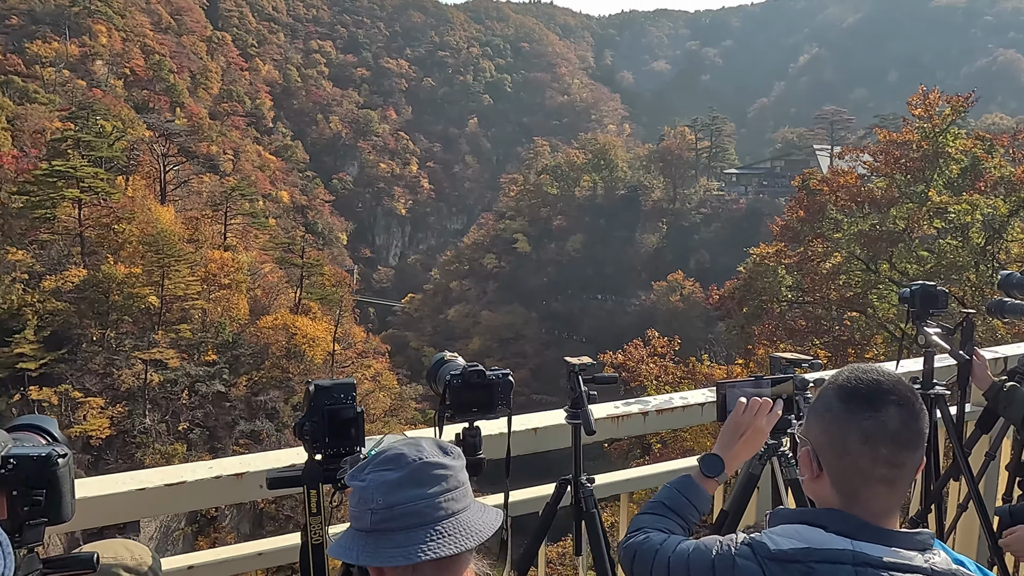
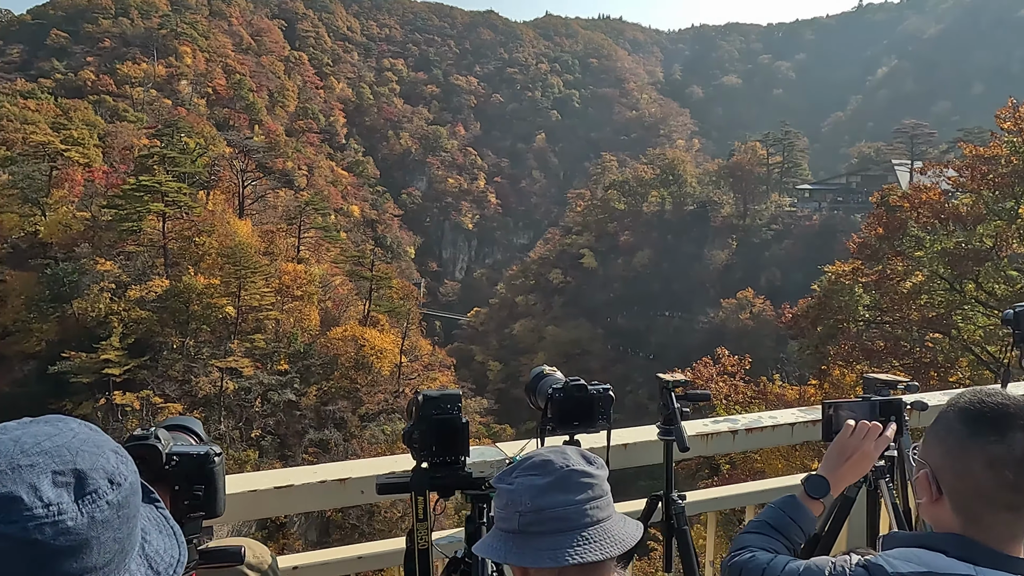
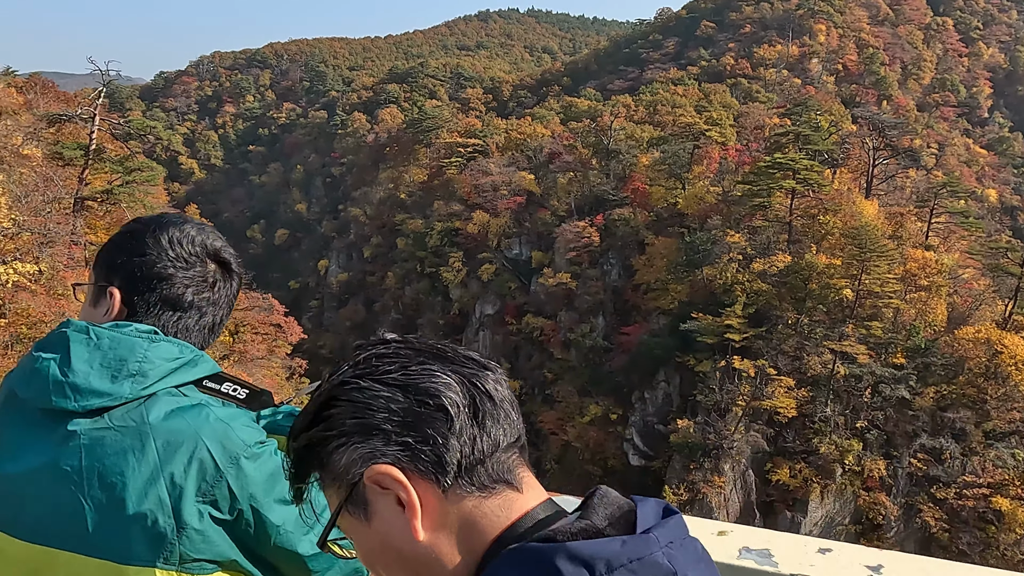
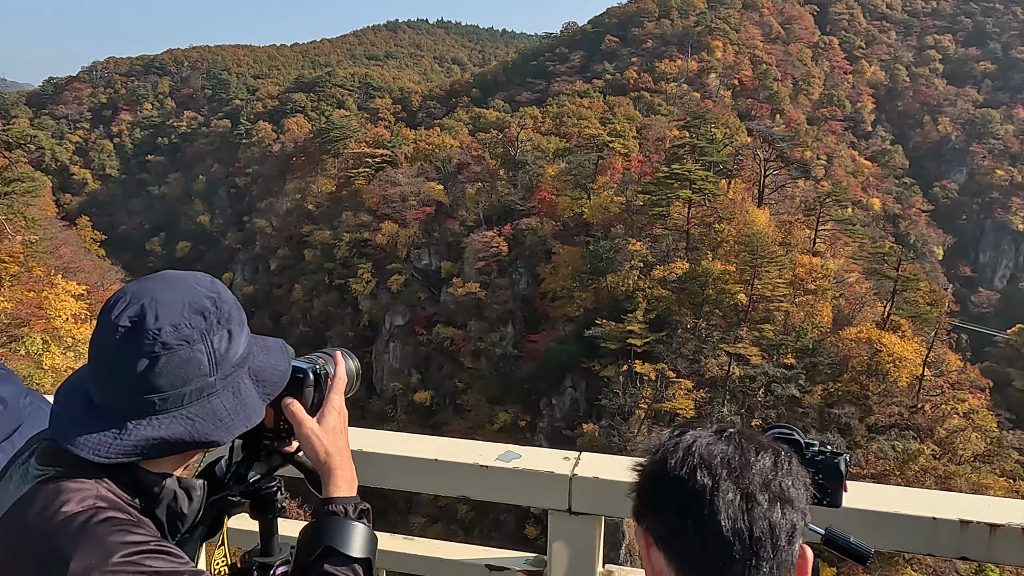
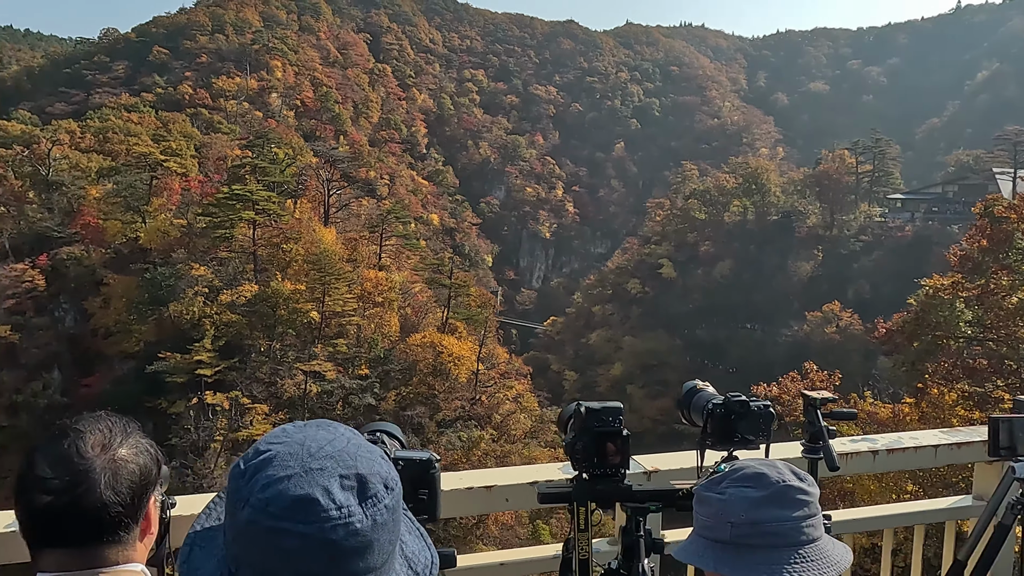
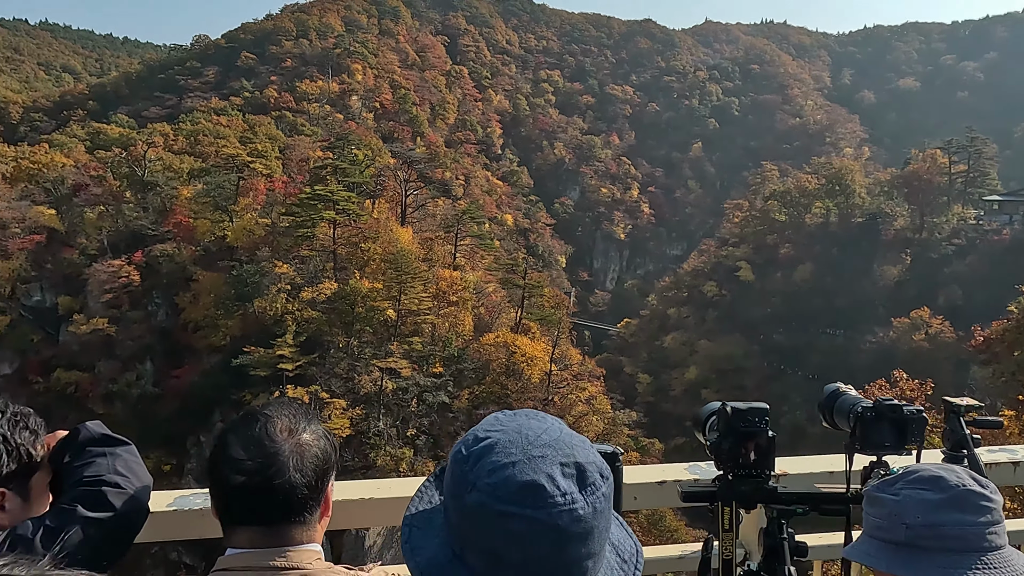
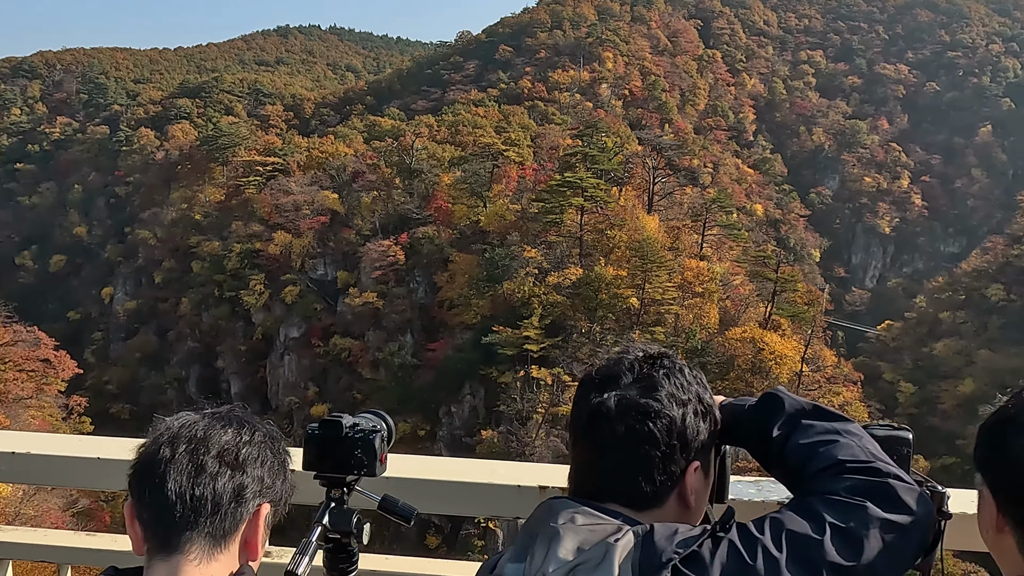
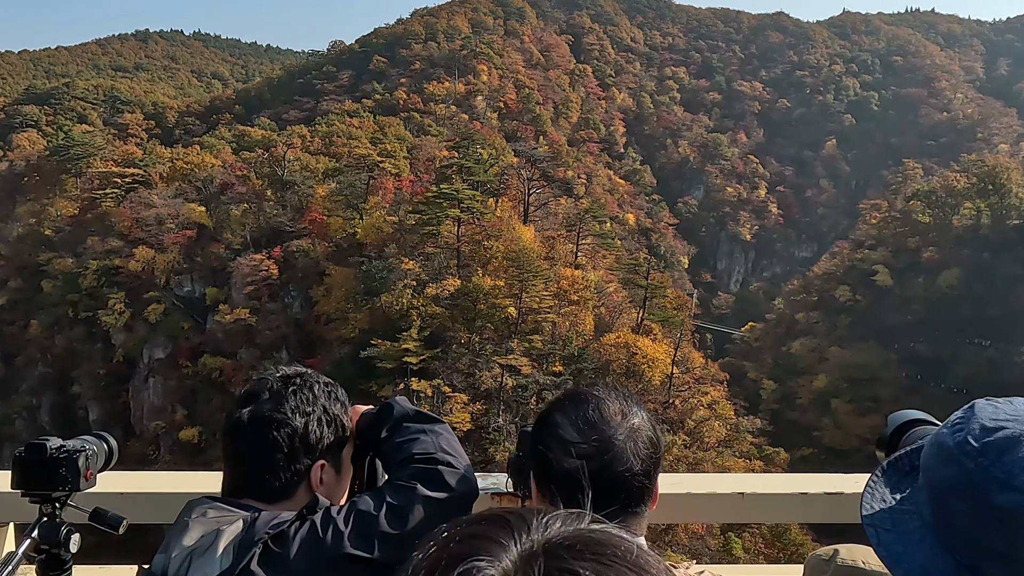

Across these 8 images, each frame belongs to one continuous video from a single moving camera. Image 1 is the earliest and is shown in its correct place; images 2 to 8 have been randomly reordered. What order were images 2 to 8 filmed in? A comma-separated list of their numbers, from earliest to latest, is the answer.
2, 5, 6, 8, 7, 4, 3
